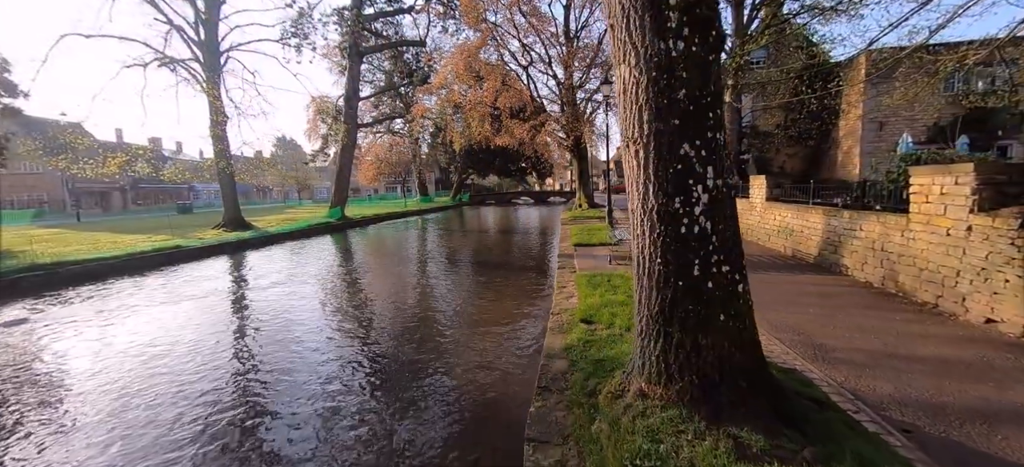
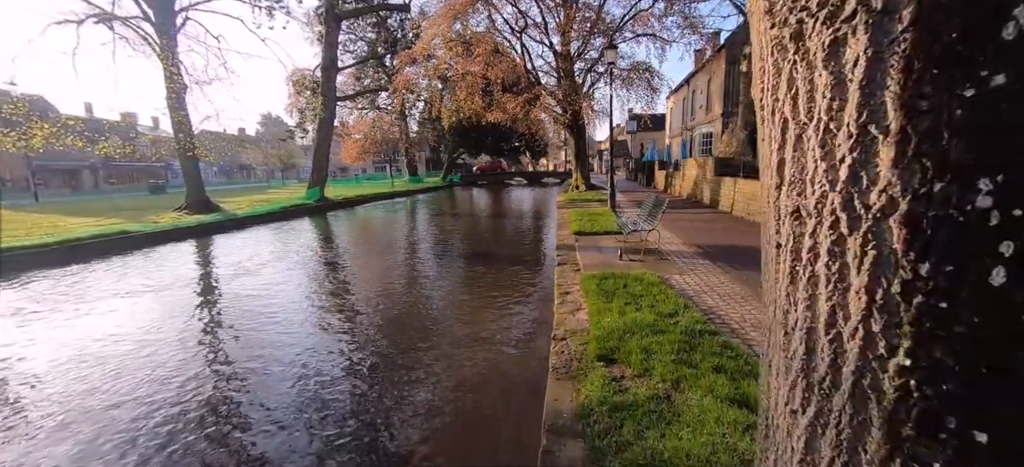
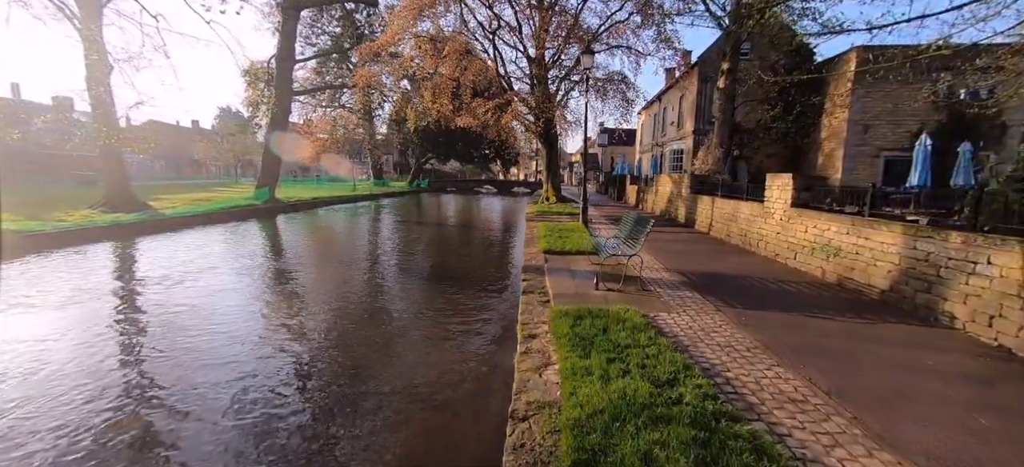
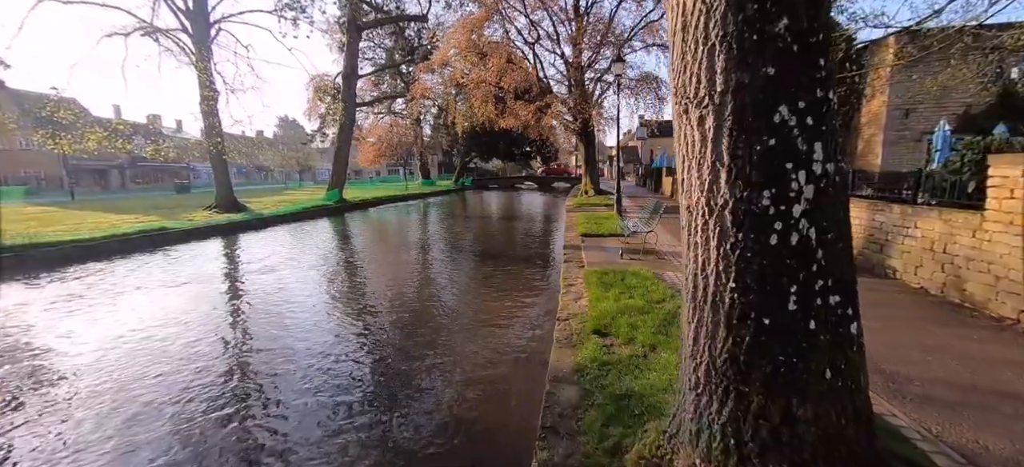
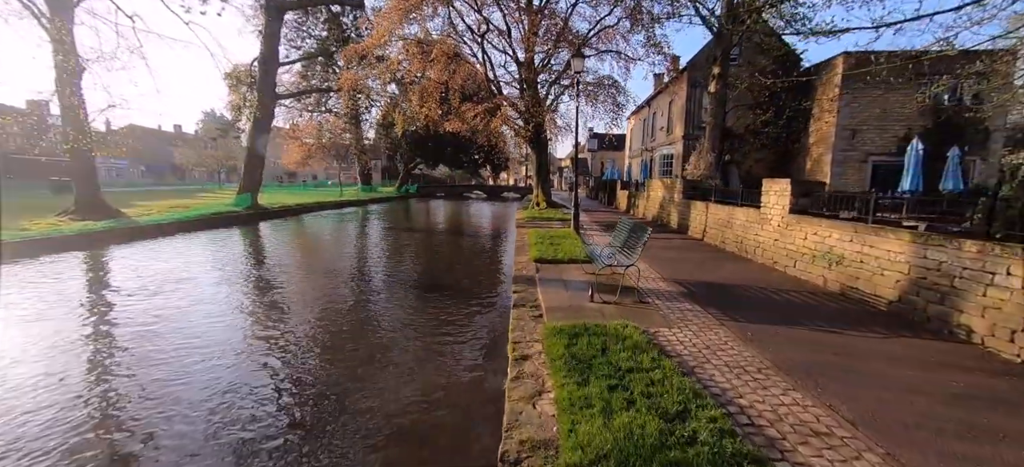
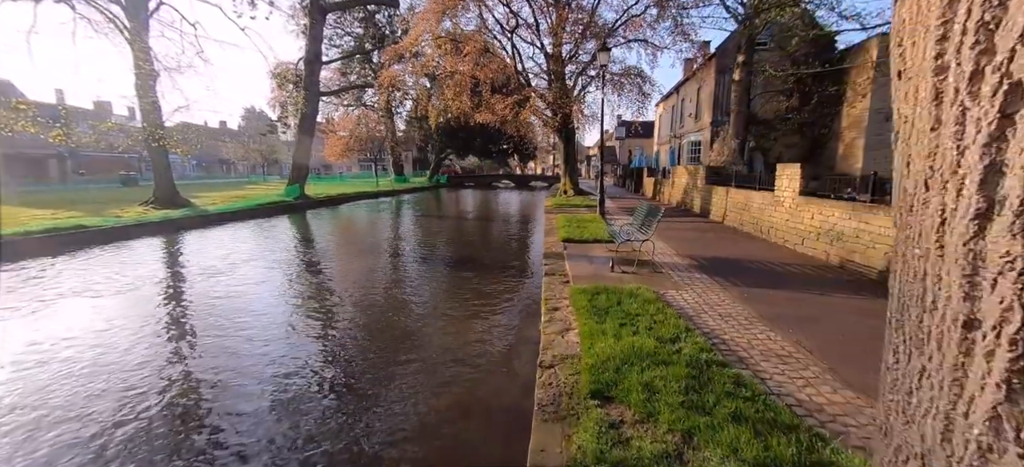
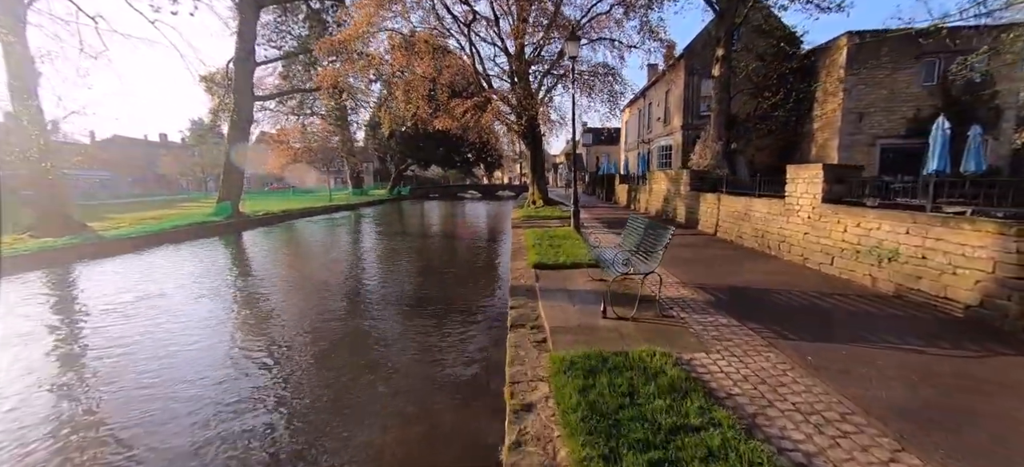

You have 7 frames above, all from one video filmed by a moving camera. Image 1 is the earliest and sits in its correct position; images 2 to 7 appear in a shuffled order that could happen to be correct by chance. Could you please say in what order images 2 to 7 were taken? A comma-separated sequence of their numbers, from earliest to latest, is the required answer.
4, 2, 6, 3, 5, 7
